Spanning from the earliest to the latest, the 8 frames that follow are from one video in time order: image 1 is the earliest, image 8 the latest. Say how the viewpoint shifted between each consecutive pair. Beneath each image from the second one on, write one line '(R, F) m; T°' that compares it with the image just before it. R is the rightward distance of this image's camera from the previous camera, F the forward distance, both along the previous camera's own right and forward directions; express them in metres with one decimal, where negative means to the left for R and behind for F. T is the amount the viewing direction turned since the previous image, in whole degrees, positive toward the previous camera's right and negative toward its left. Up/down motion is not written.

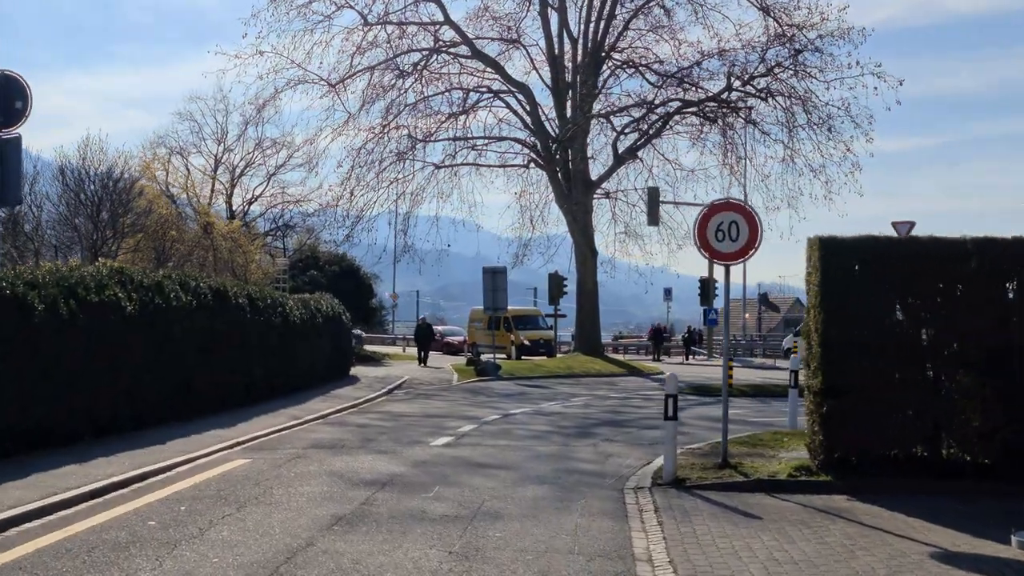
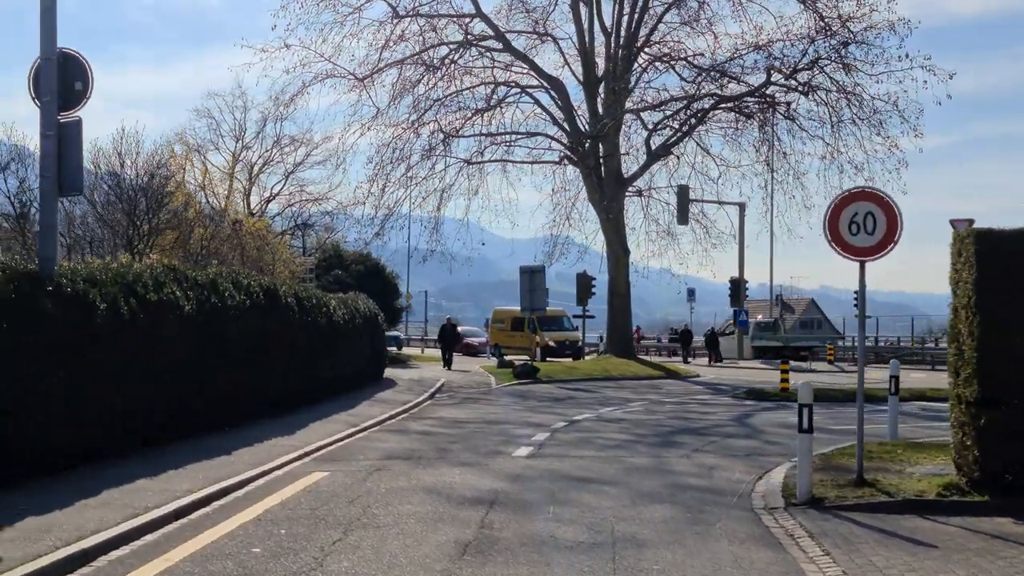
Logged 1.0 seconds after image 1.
(-0.9, +1.0) m; 0°
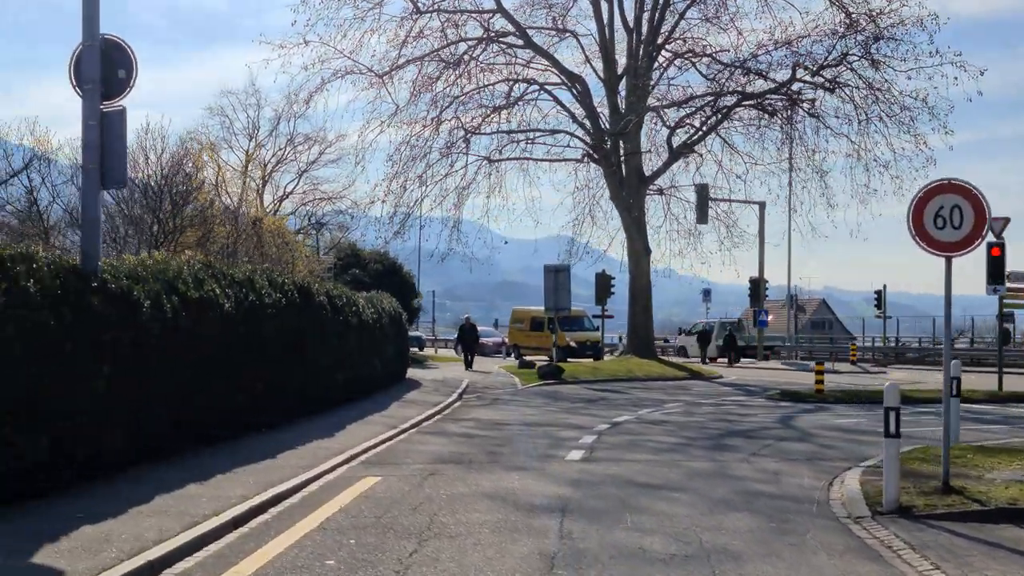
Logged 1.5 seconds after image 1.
(-0.5, +0.5) m; 0°
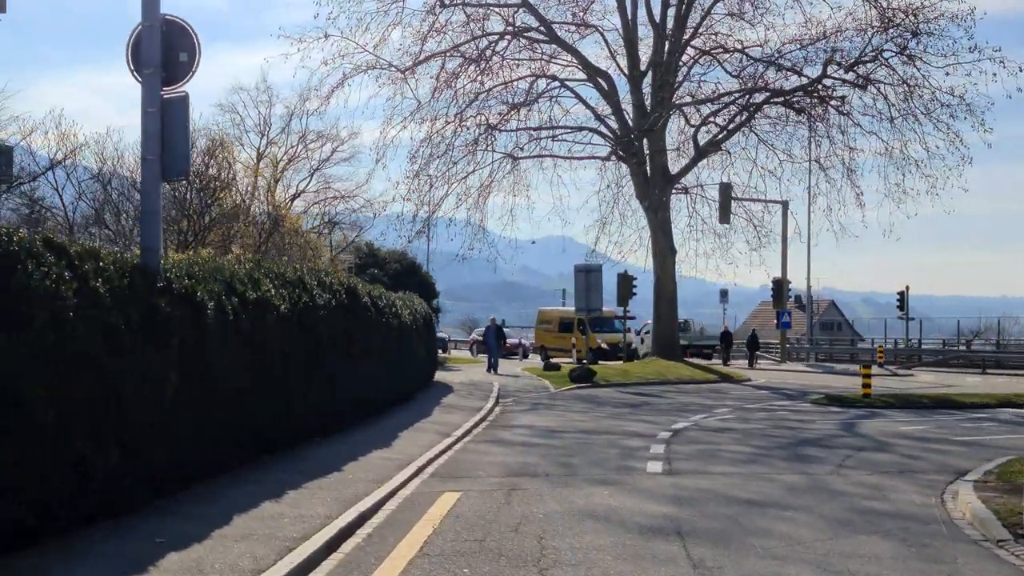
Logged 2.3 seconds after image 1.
(-0.8, +0.8) m; 0°
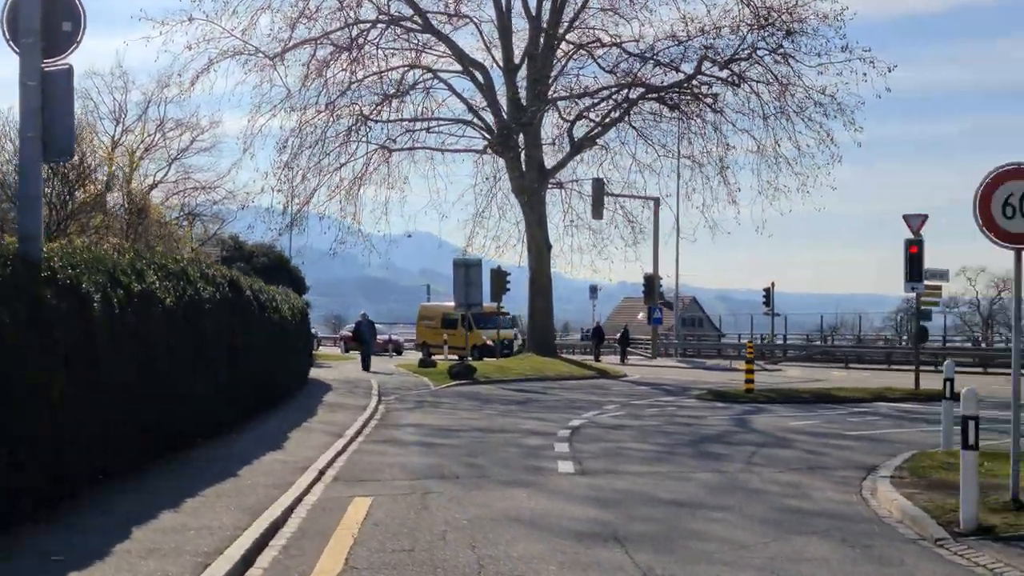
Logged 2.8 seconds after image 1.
(-0.4, +0.6) m; +6°
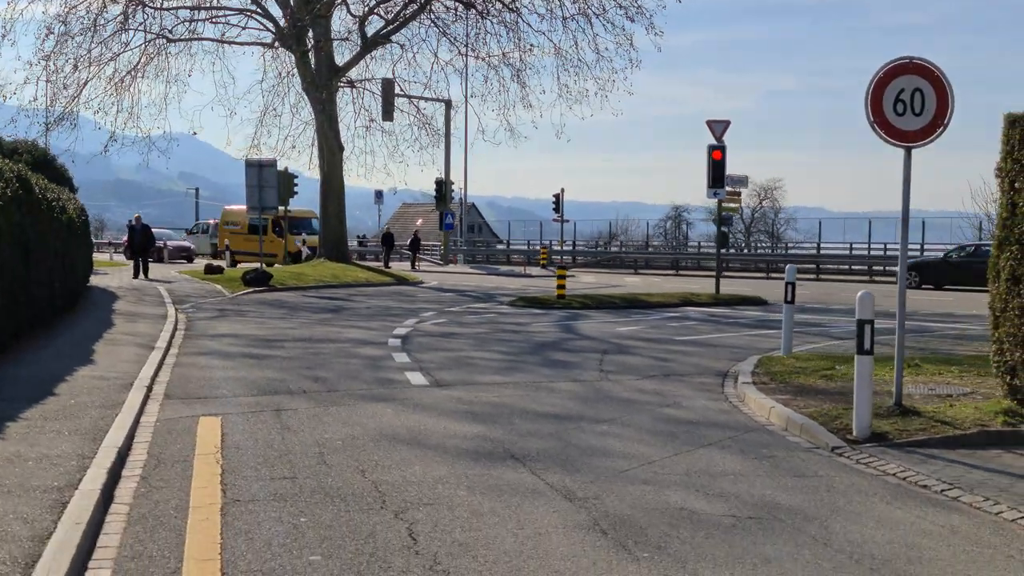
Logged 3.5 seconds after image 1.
(-0.7, +0.8) m; +11°
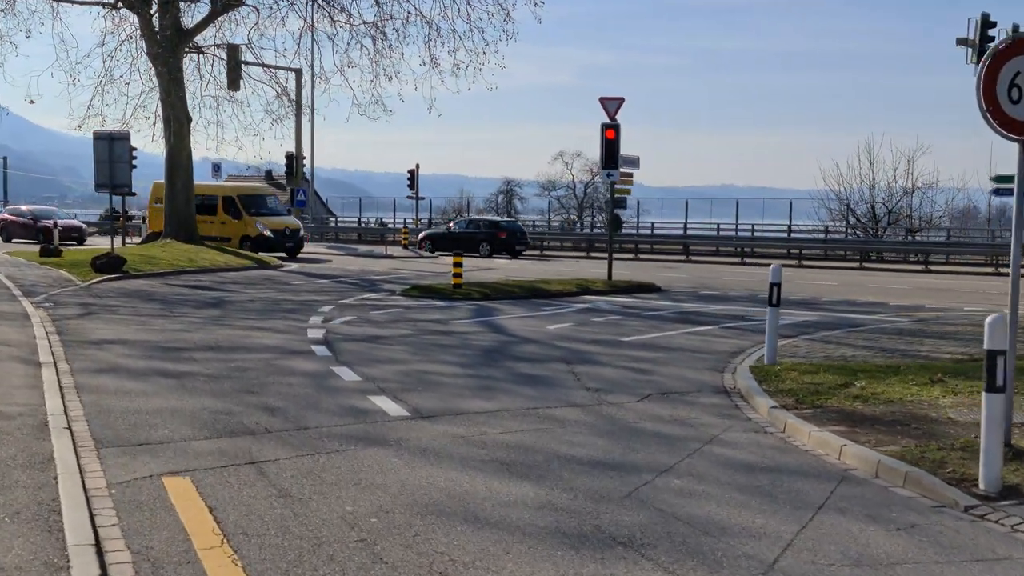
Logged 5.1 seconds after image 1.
(-1.3, +1.8) m; +8°
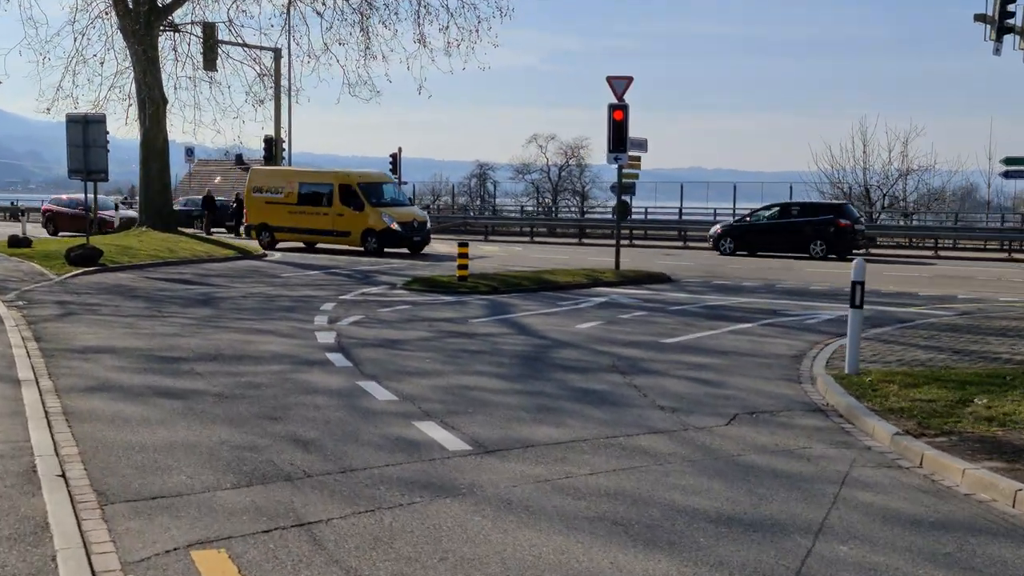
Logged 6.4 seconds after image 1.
(-0.7, +1.5) m; +1°
